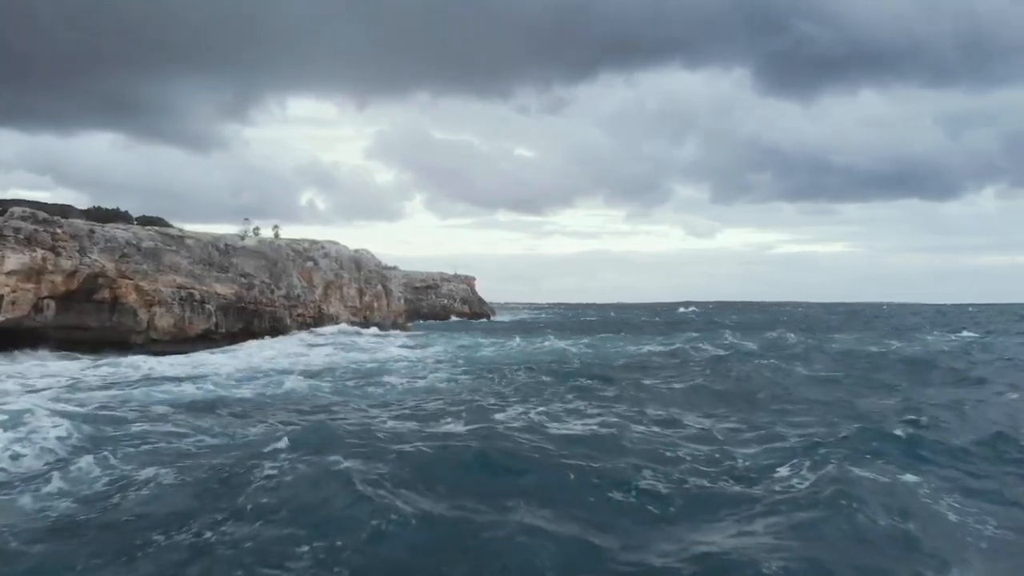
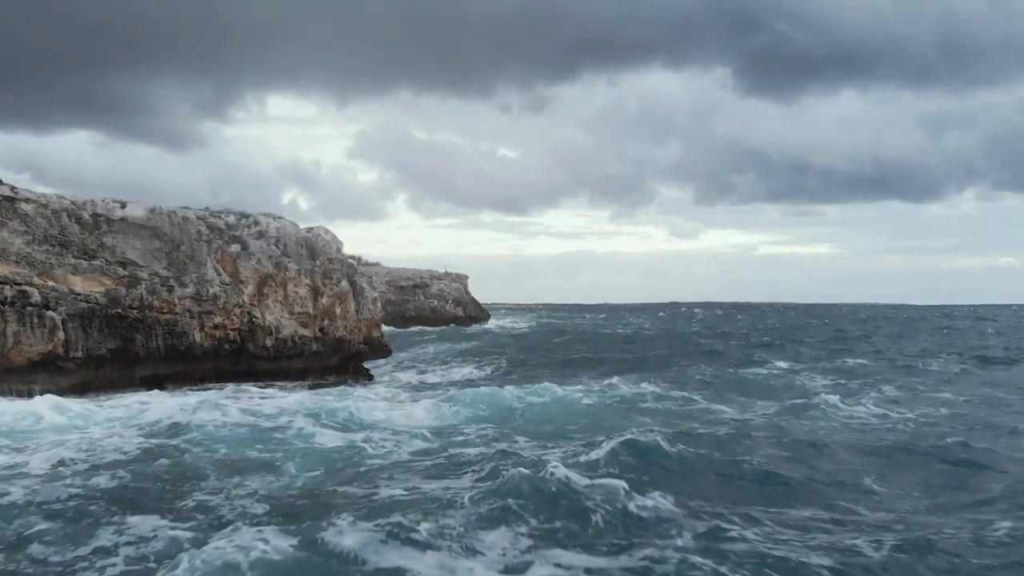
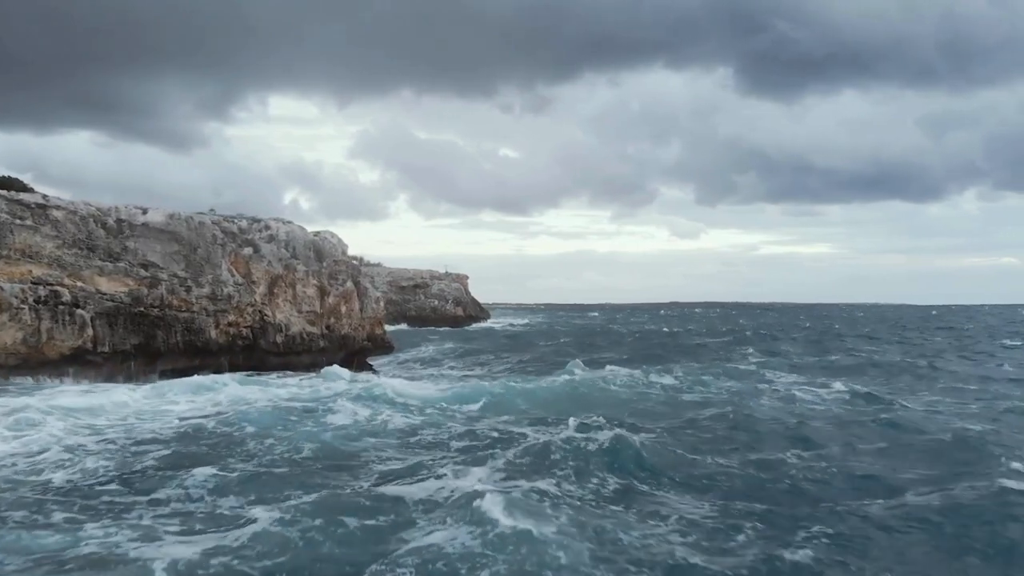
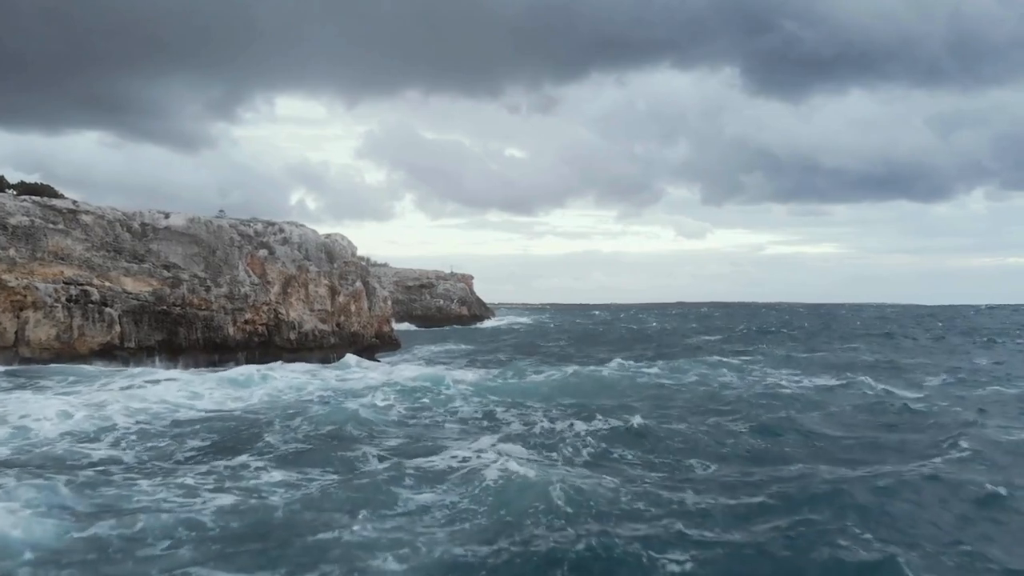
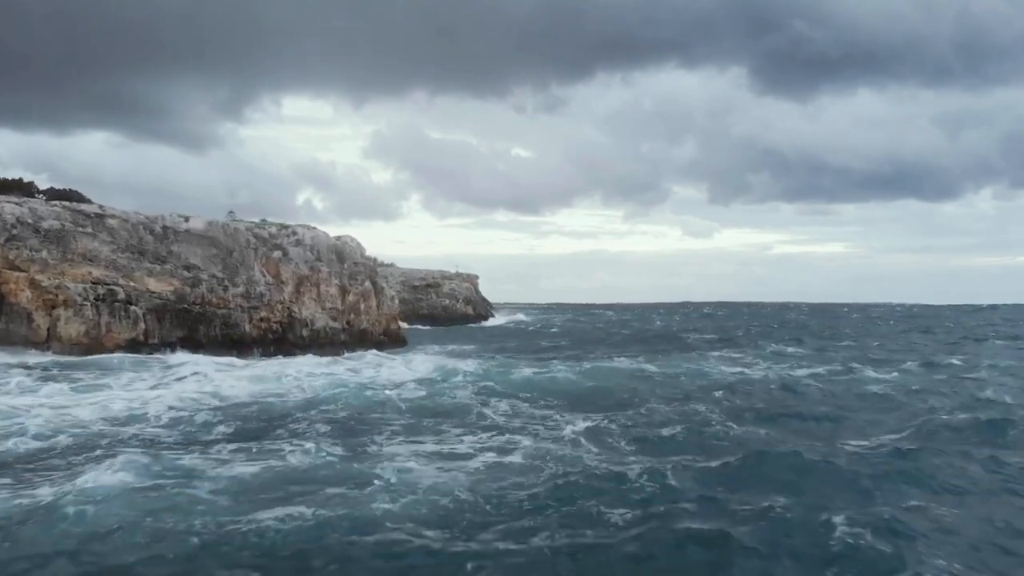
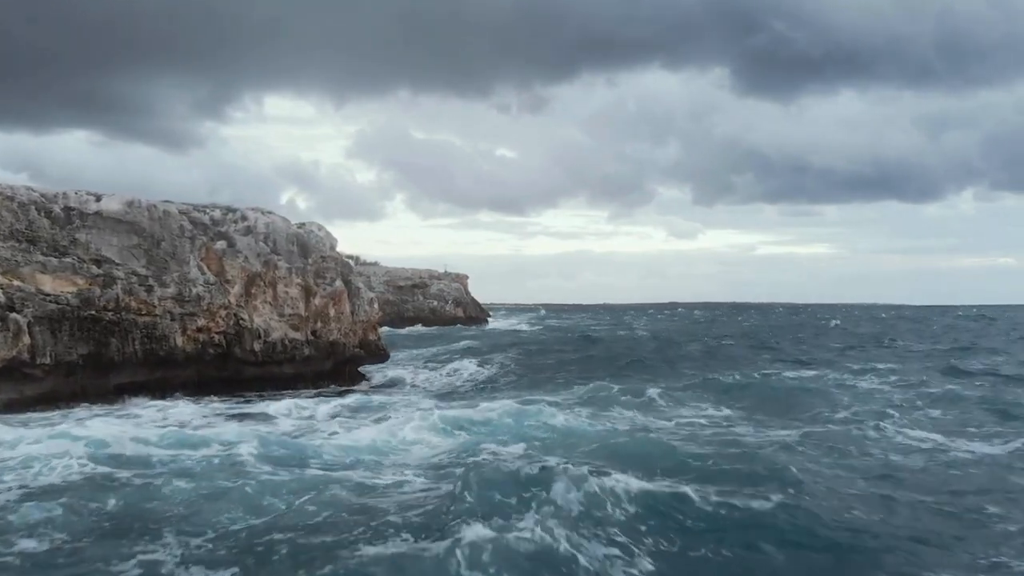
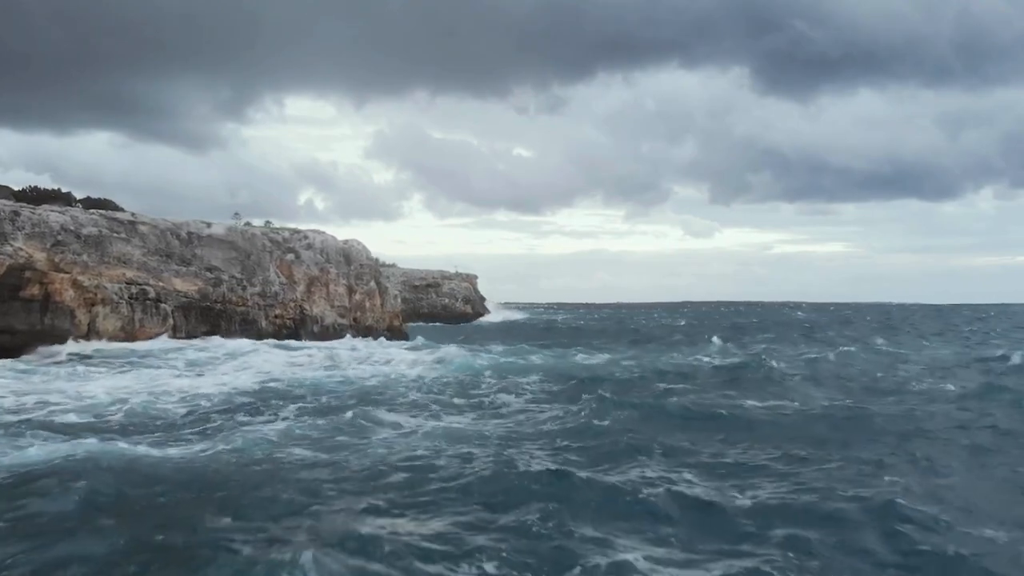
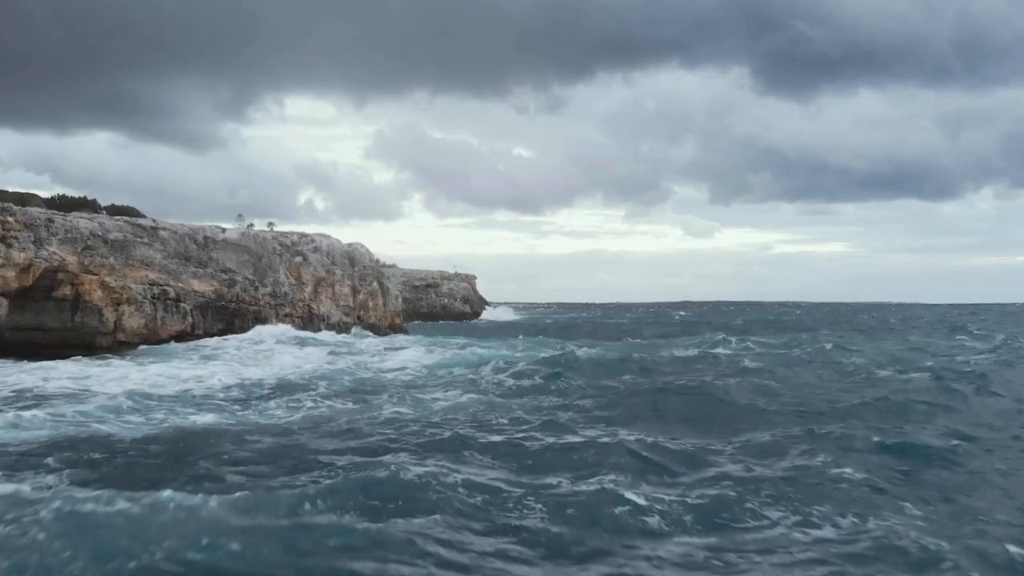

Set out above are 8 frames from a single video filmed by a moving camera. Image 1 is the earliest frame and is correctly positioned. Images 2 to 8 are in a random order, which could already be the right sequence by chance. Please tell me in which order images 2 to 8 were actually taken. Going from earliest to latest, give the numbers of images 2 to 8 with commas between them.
8, 7, 5, 4, 3, 2, 6
